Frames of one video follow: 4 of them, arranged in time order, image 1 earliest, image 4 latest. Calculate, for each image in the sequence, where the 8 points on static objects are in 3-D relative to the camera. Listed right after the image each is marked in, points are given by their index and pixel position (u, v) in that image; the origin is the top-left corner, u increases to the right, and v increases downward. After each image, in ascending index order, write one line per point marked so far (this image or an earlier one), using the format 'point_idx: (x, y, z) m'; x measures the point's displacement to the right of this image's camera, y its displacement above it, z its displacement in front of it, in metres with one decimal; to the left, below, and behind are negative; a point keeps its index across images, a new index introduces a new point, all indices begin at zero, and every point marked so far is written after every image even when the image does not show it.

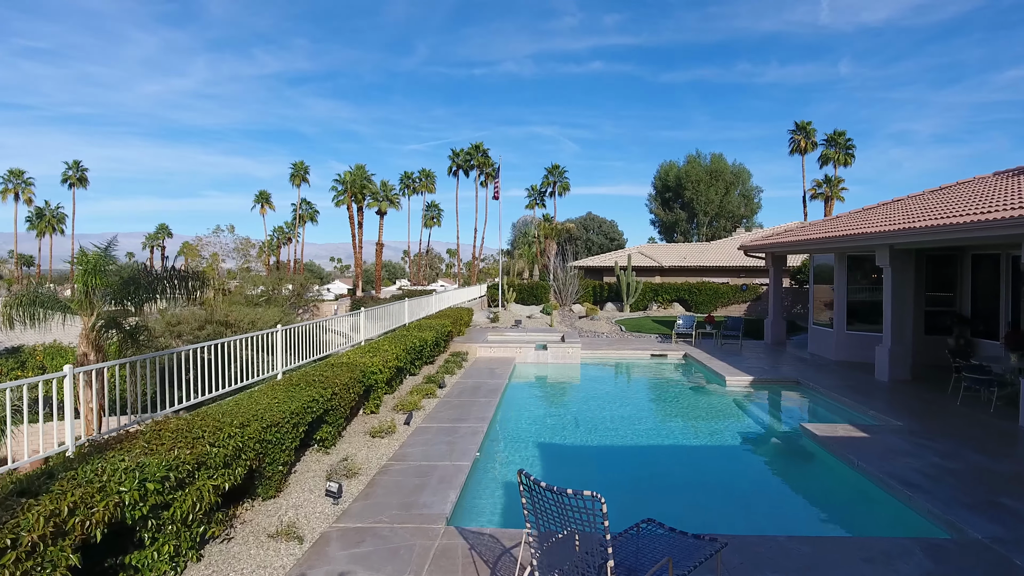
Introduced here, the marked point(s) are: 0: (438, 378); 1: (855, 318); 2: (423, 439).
0: (-1.3, -1.6, +10.1) m
1: (+8.0, -0.7, +13.2) m
2: (-1.1, -1.9, +7.0) m
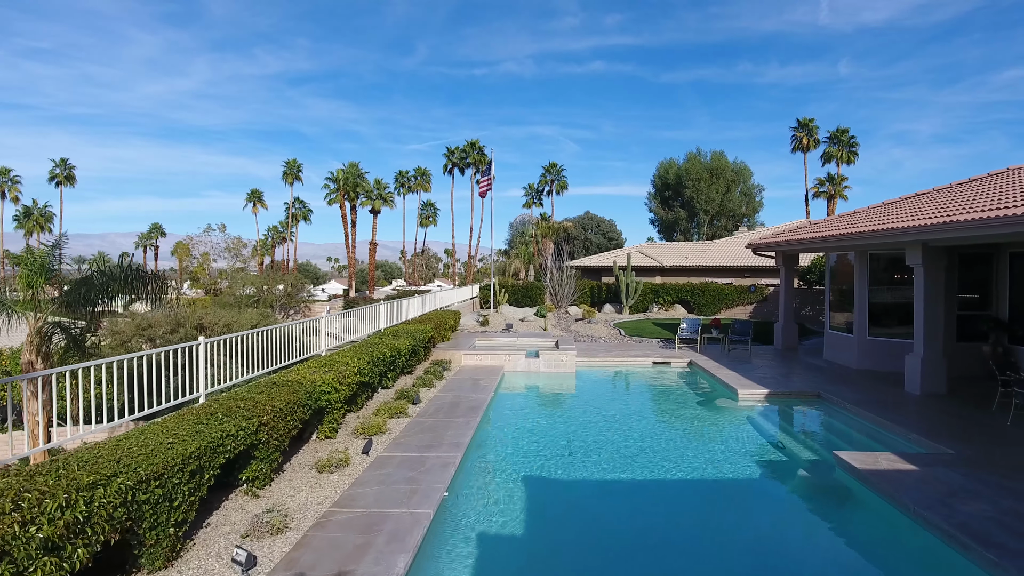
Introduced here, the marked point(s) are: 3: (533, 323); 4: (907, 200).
0: (-1.6, -1.6, +8.9) m
1: (+7.7, -0.7, +12.0) m
2: (-1.3, -1.9, +5.8) m
3: (+0.7, -1.1, +18.2) m
4: (+9.1, +2.0, +13.1) m
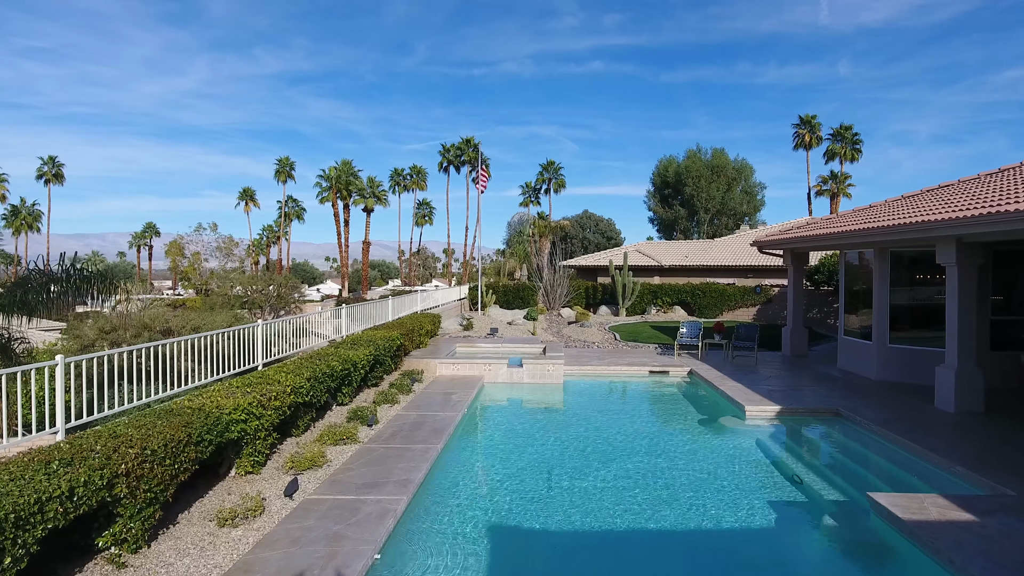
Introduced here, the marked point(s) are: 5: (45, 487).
0: (-2.0, -1.7, +7.7) m
1: (+7.4, -0.8, +10.8) m
2: (-1.7, -1.9, +4.5) m
3: (+0.3, -1.2, +17.0) m
4: (+8.7, +2.0, +11.9) m
5: (-2.7, -1.1, +3.3) m
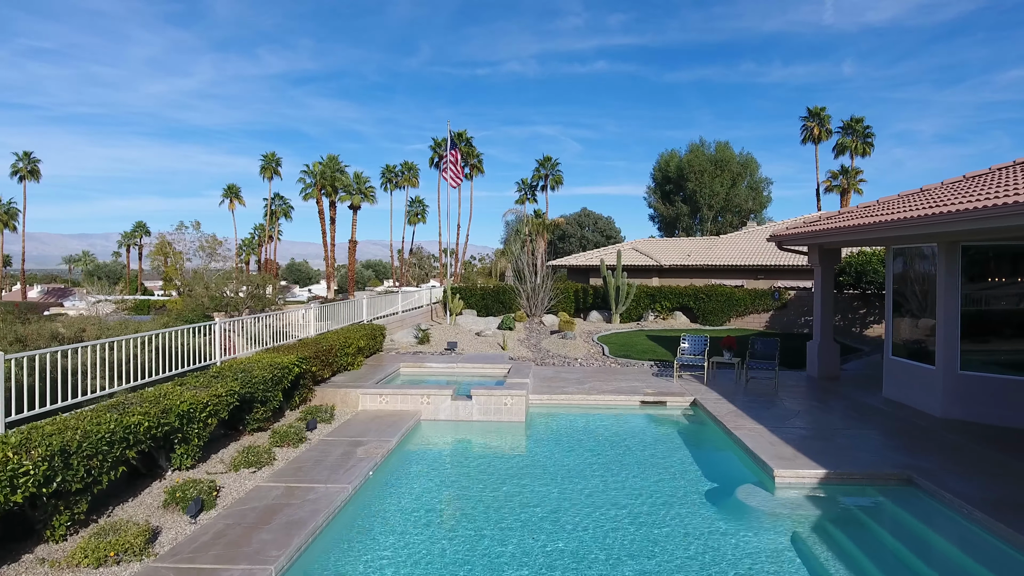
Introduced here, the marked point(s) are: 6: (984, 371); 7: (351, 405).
0: (-2.8, -1.8, +5.0) m
1: (+6.6, -0.9, +8.1) m
2: (-2.5, -2.0, +1.9) m
3: (-0.5, -1.3, +14.3) m
4: (+7.9, +1.9, +9.2) m
5: (-3.5, -1.2, +0.7) m
6: (+6.7, -1.2, +8.0) m
7: (-2.4, -1.7, +8.5) m
